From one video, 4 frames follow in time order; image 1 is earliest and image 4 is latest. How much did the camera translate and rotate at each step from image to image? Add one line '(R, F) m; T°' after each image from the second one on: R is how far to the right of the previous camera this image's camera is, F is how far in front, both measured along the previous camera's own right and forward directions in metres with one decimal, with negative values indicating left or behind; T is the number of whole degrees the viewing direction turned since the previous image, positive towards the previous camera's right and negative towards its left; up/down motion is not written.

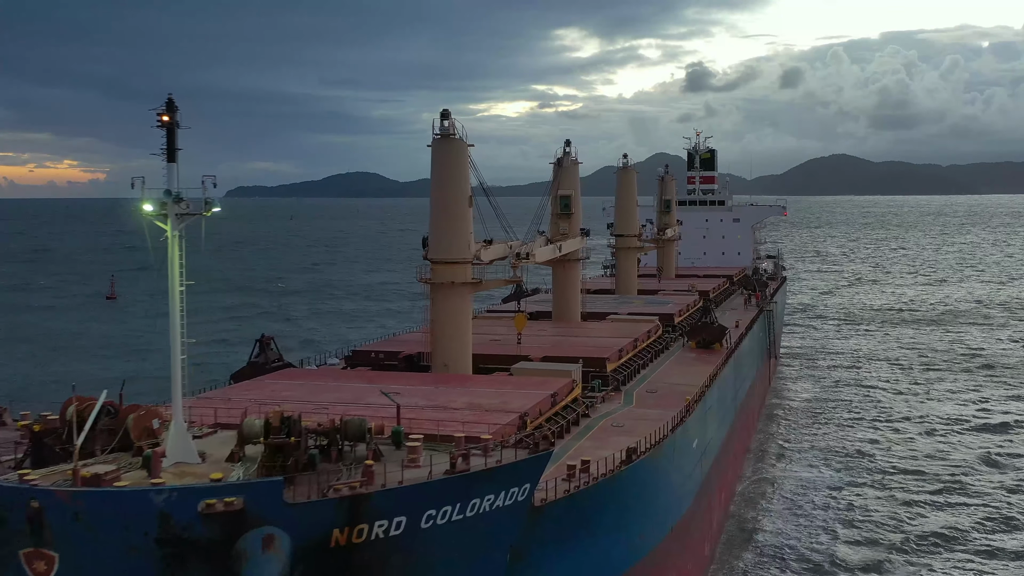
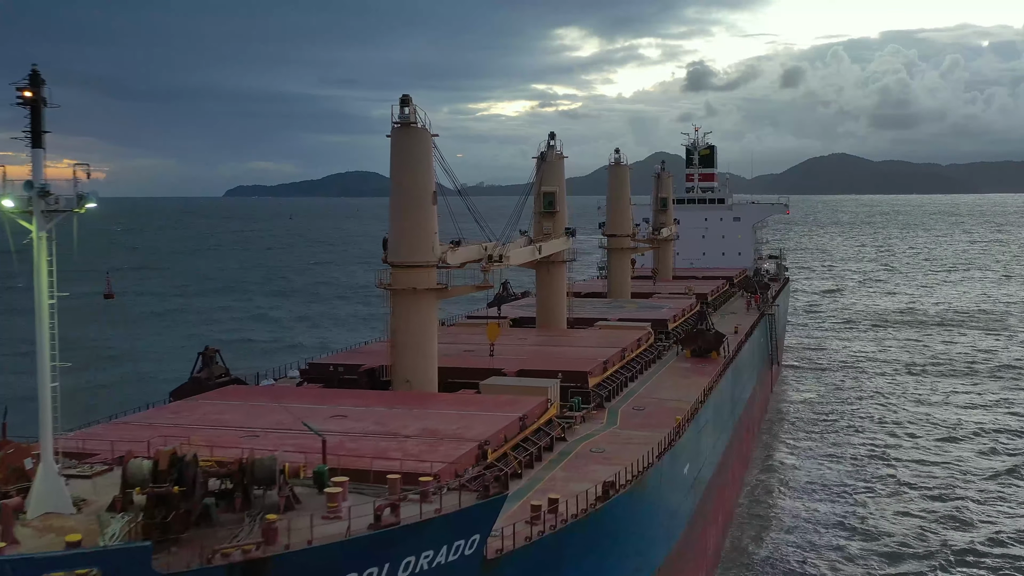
(+0.7, +2.2) m; 0°
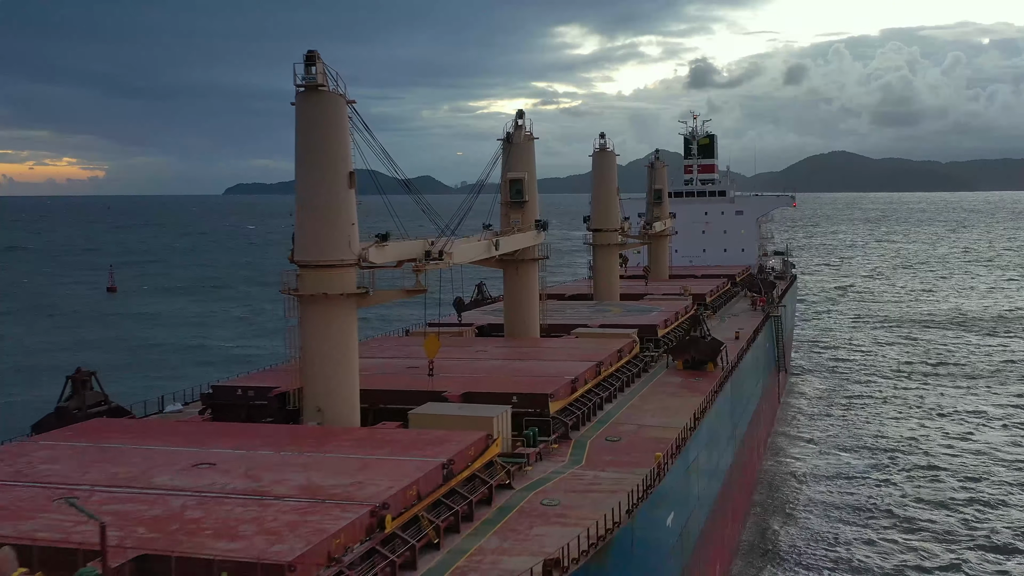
(+1.1, +3.8) m; 0°
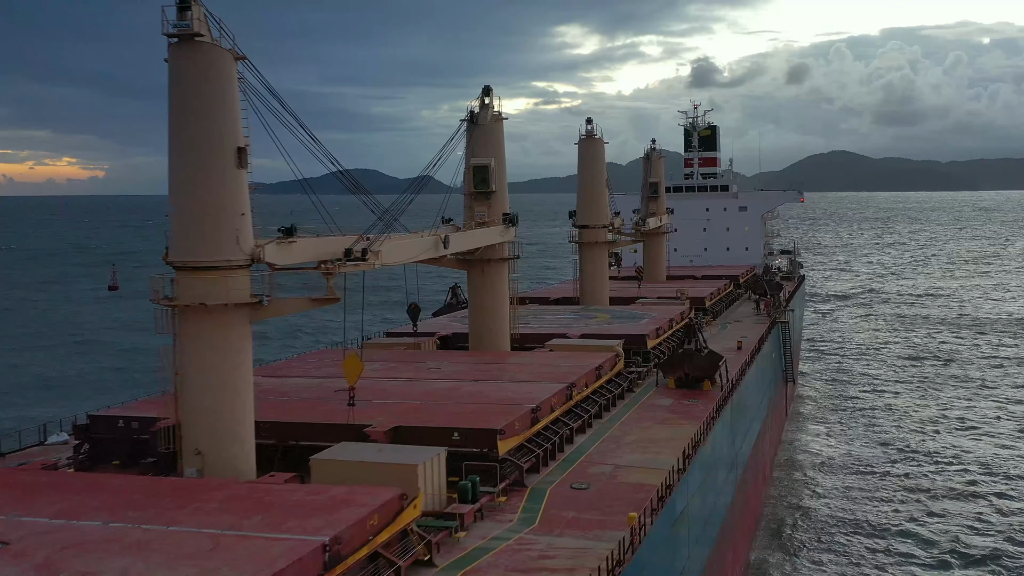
(+0.9, +3.3) m; 0°
